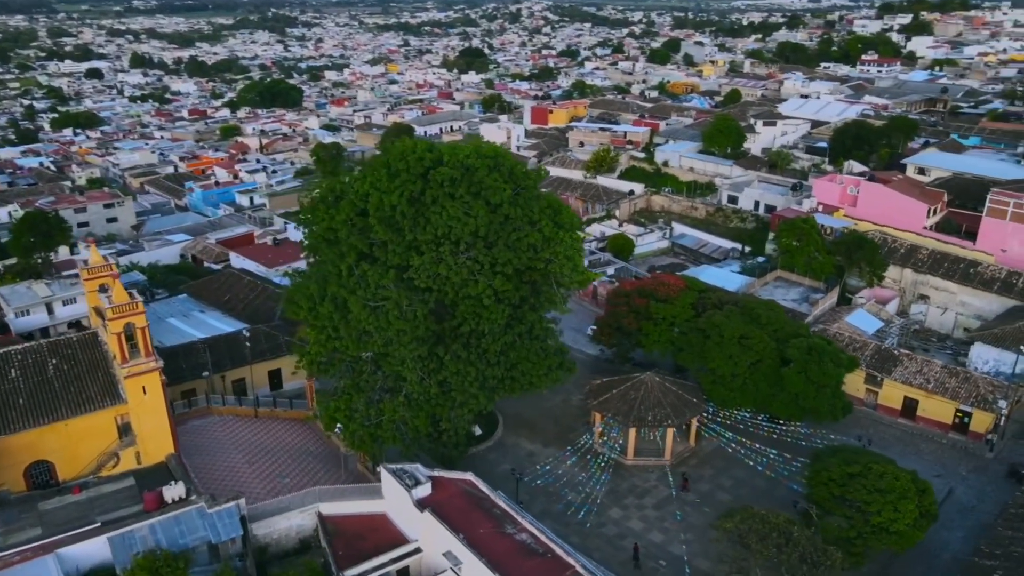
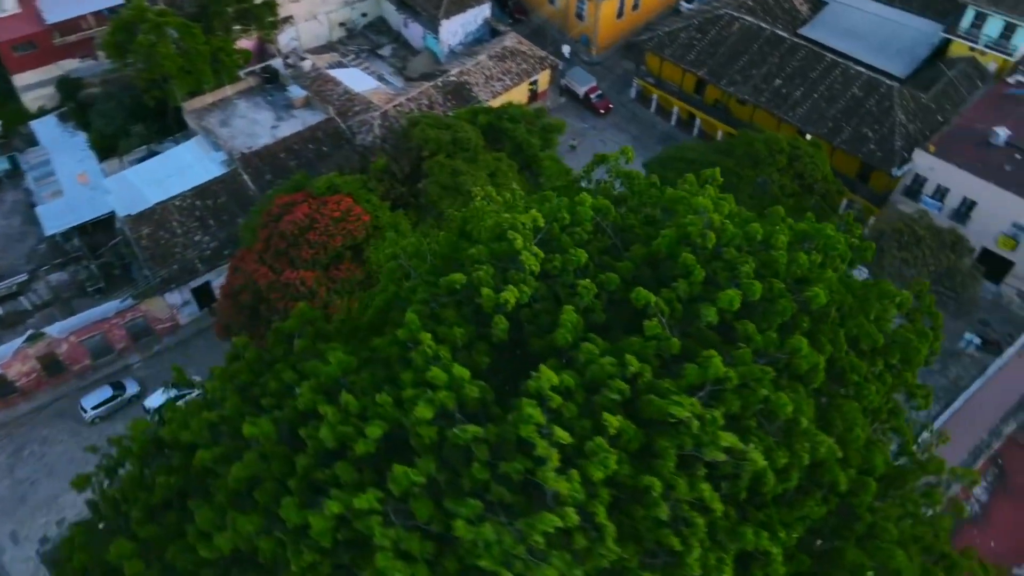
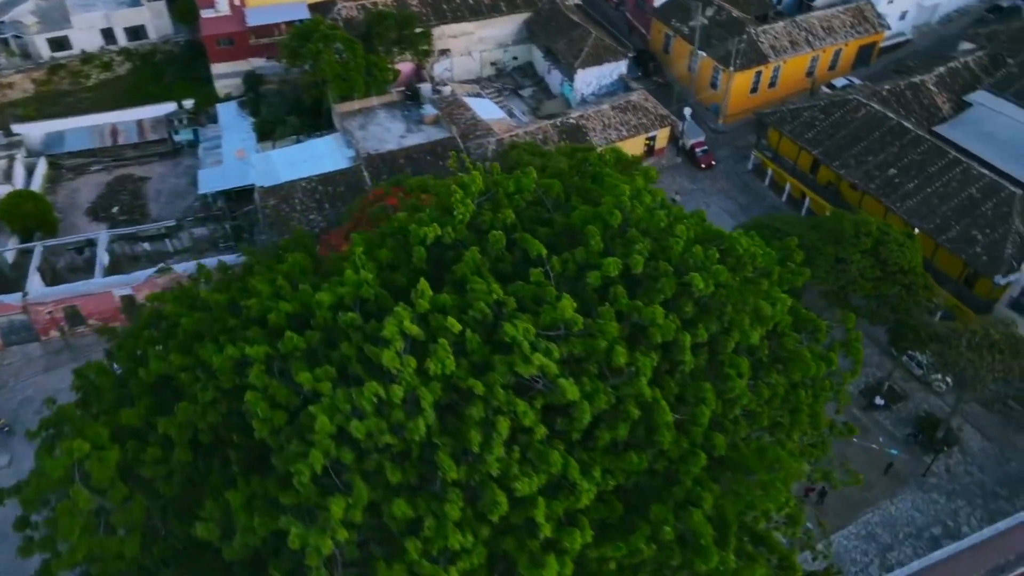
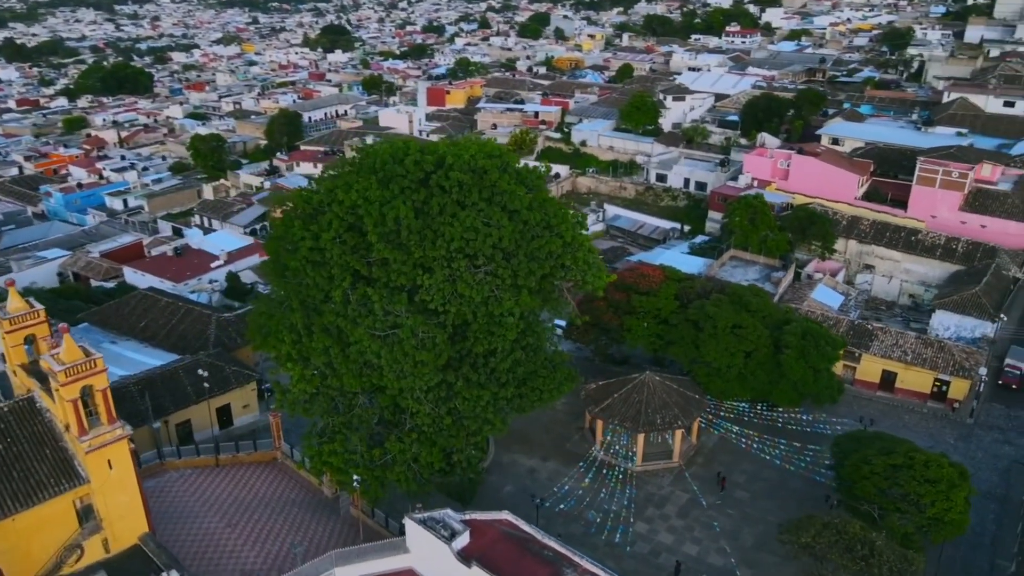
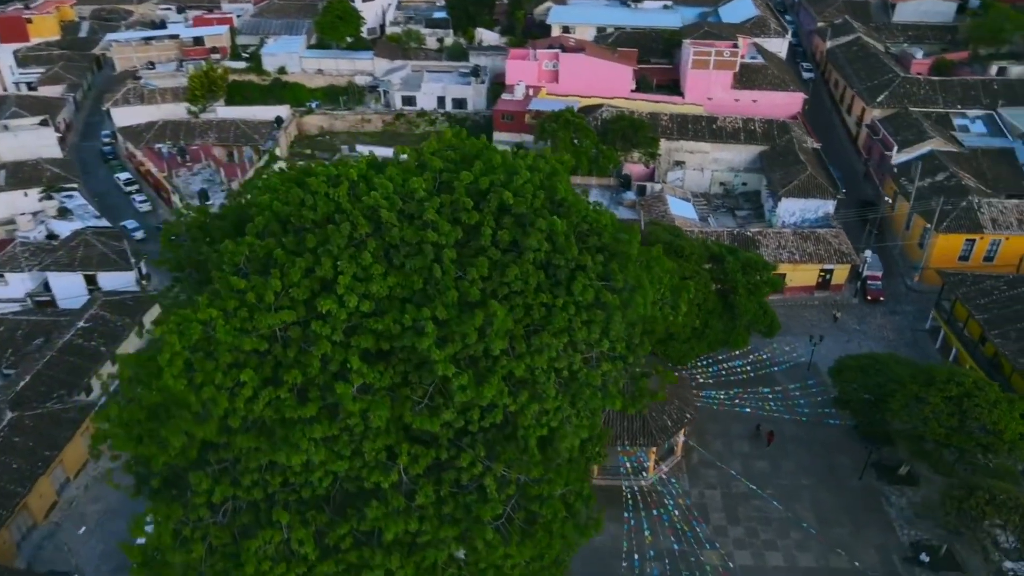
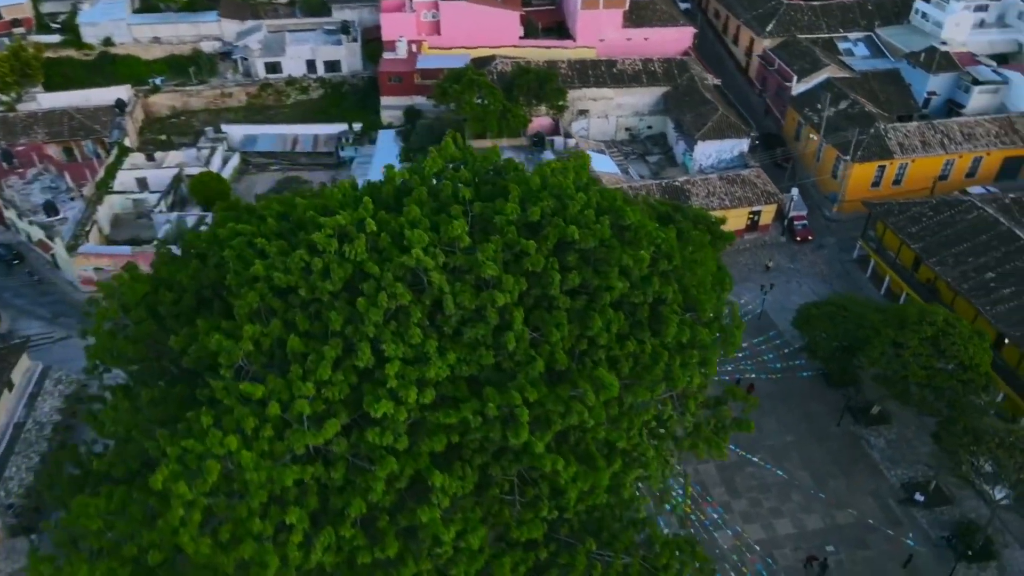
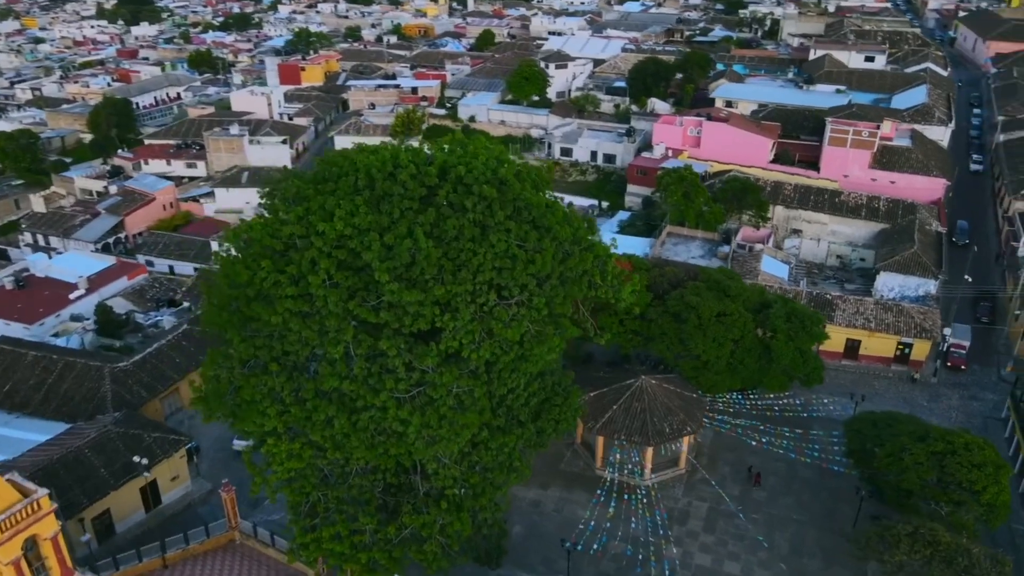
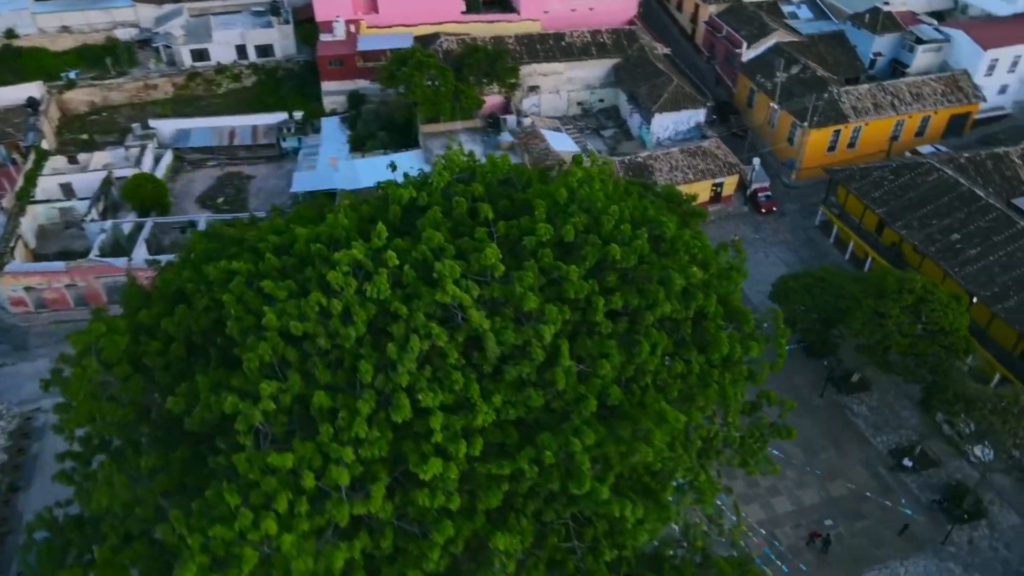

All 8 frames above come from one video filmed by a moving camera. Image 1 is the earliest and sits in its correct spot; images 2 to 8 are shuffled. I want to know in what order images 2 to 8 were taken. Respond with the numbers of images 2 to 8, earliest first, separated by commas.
4, 7, 5, 6, 8, 3, 2
